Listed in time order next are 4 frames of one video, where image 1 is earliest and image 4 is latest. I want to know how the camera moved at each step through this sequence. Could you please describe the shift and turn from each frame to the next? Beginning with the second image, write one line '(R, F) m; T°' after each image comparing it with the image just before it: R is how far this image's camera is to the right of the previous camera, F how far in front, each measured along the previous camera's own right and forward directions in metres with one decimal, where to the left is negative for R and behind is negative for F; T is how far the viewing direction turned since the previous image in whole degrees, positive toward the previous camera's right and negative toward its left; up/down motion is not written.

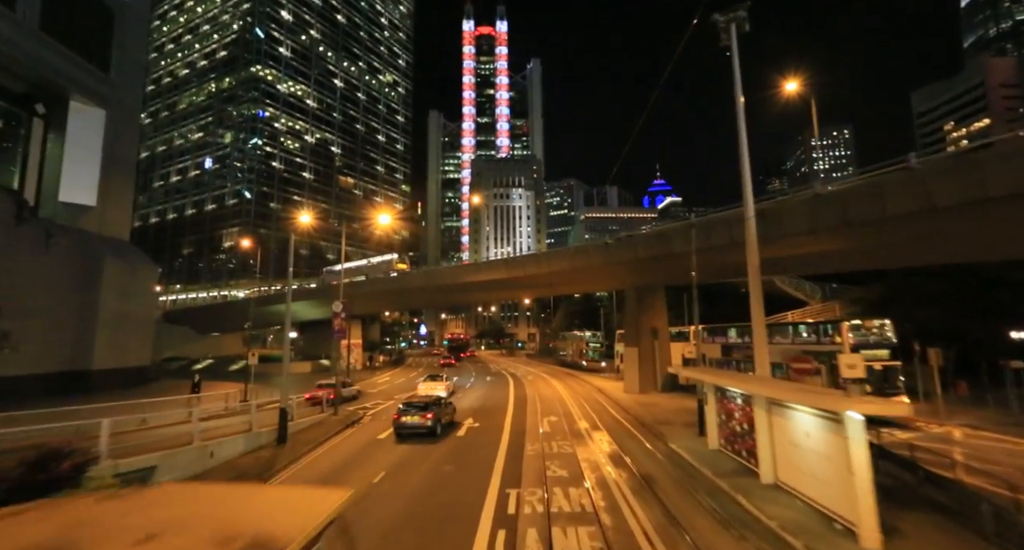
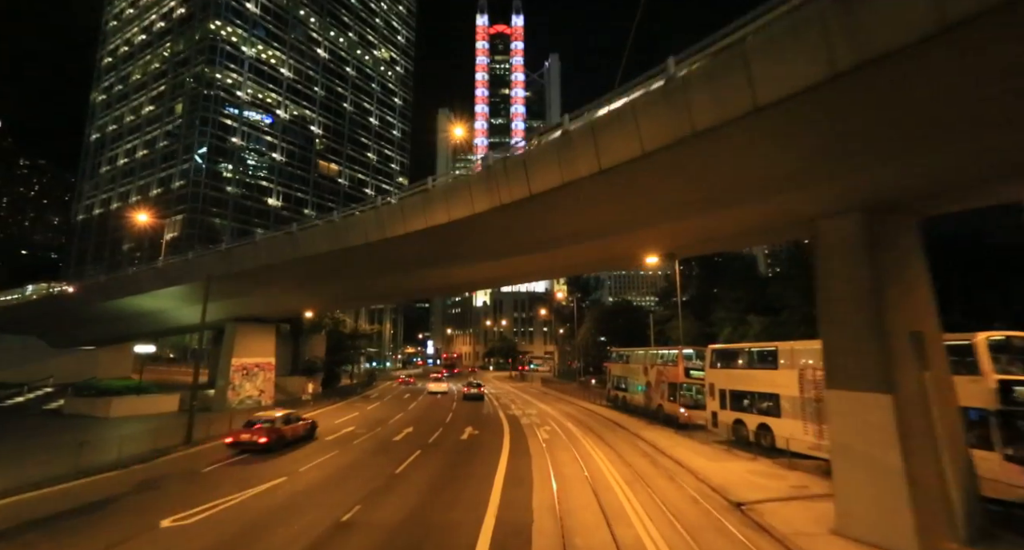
(+0.9, +20.5) m; -2°
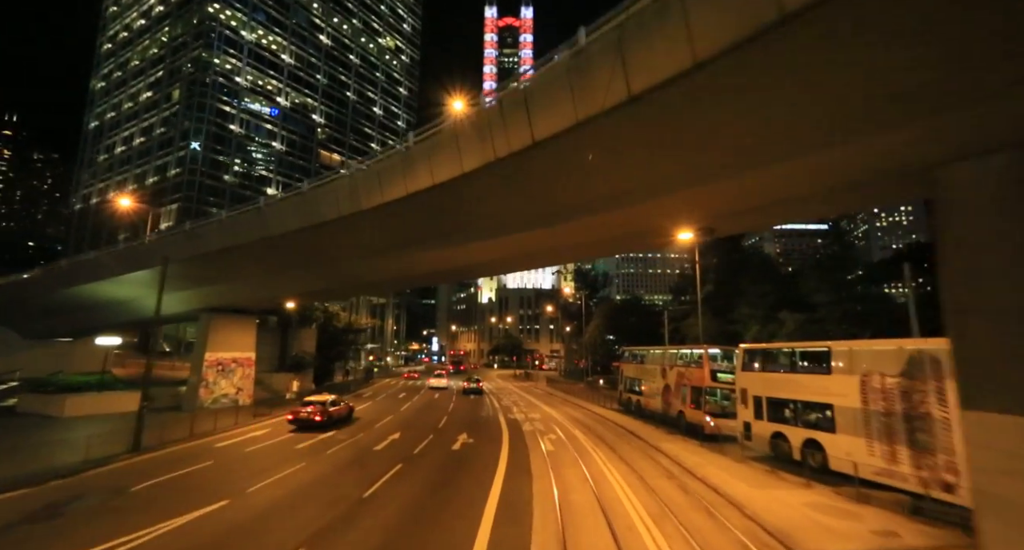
(+0.3, +3.2) m; -1°
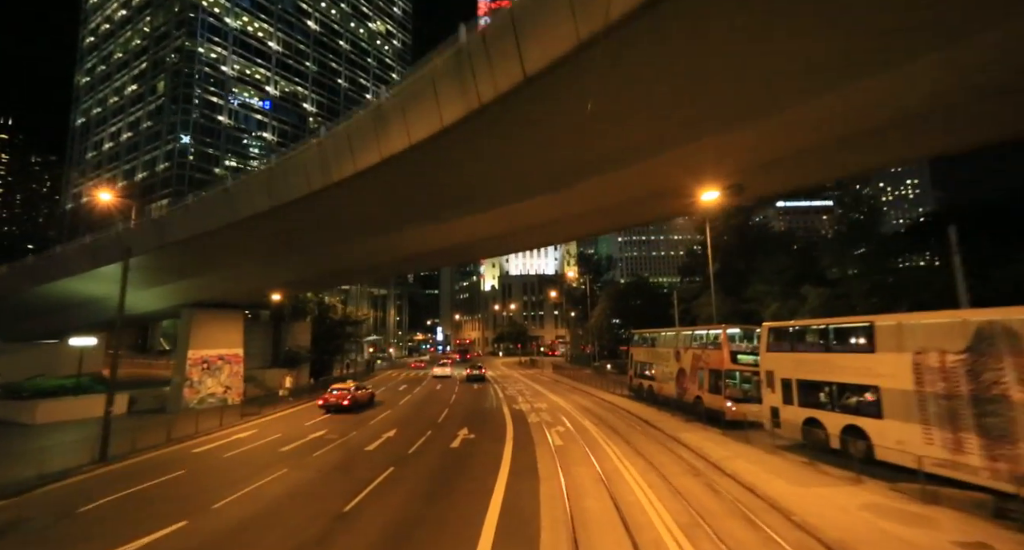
(+0.2, +1.9) m; 0°
